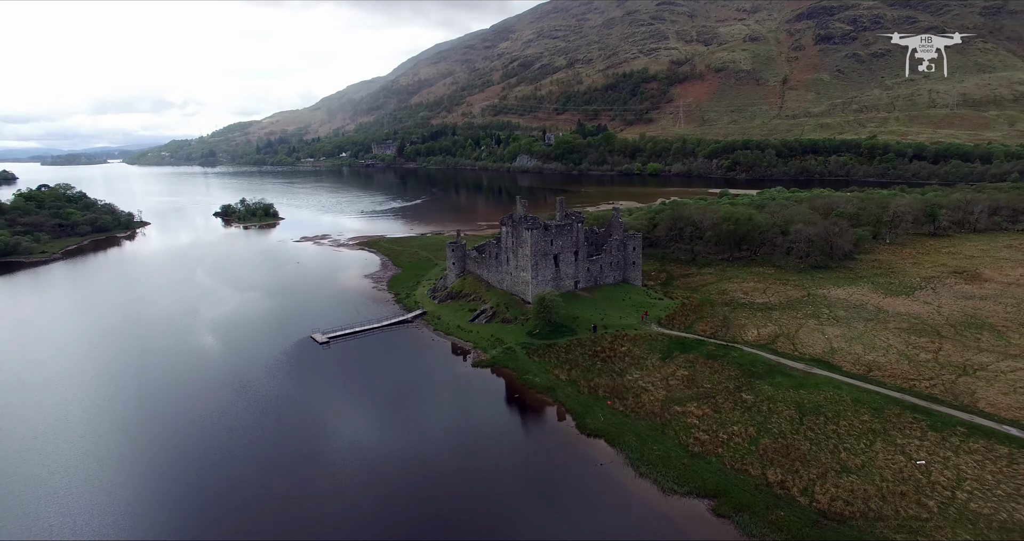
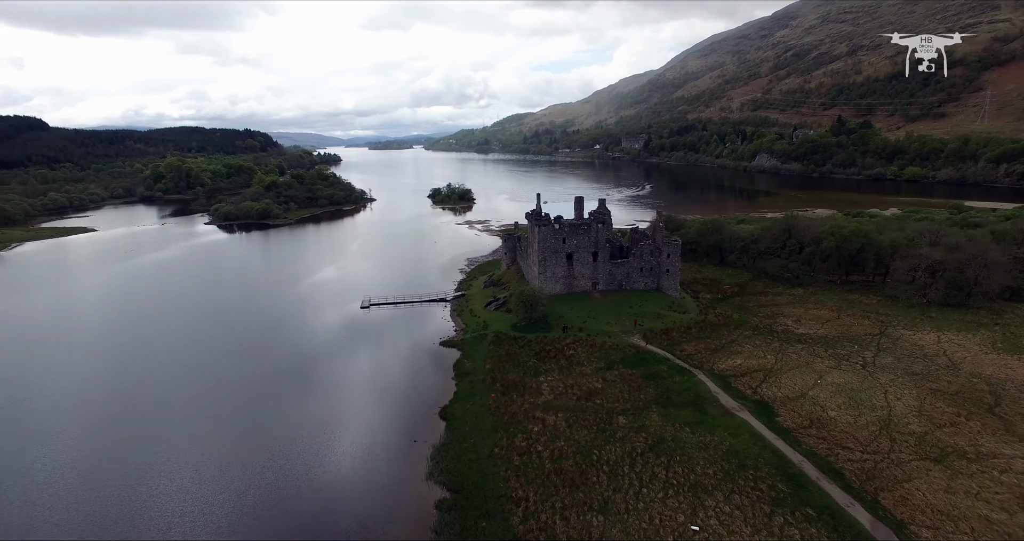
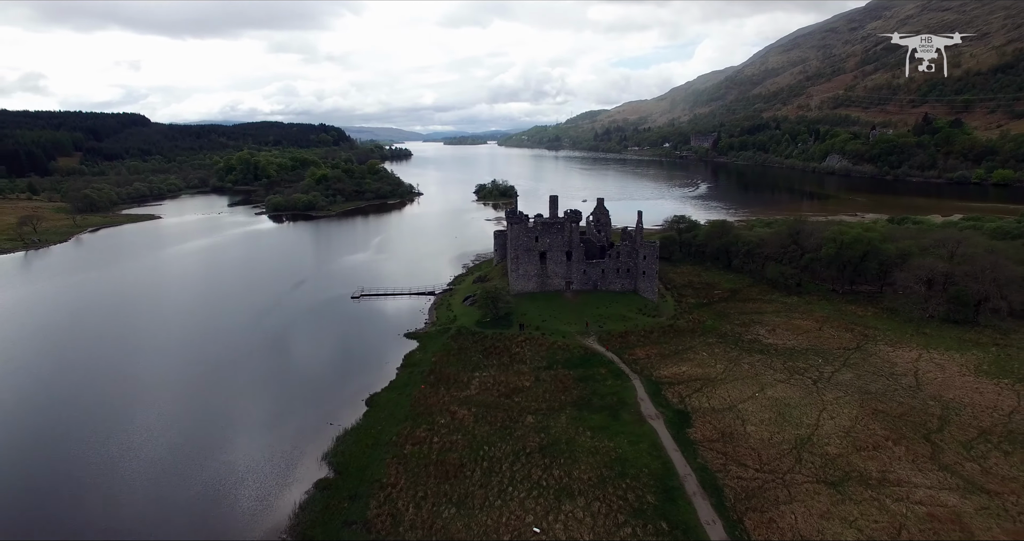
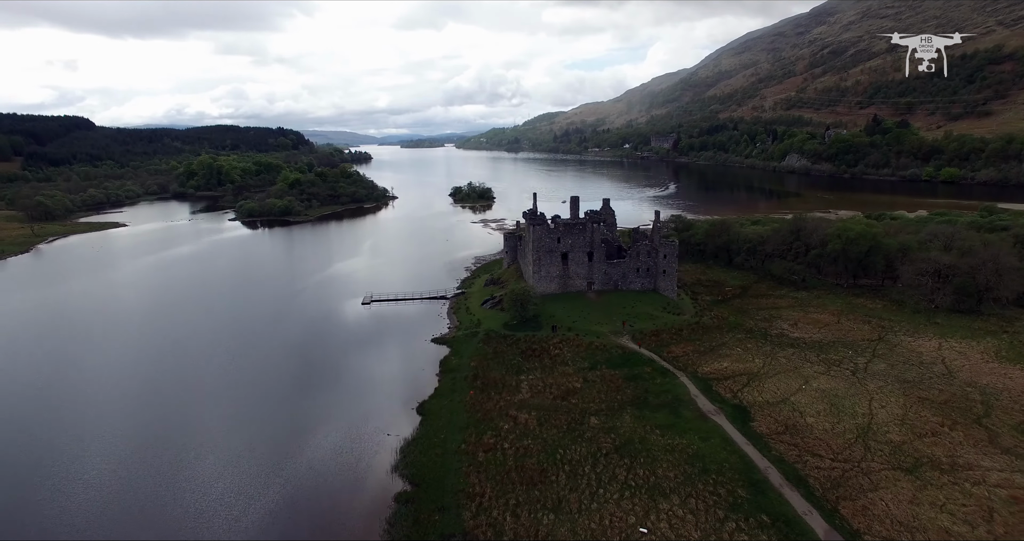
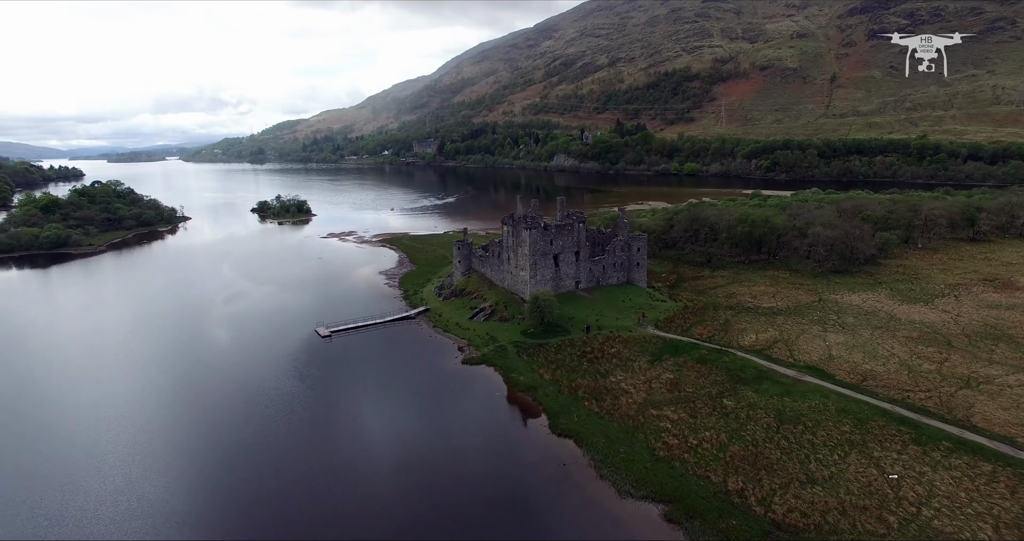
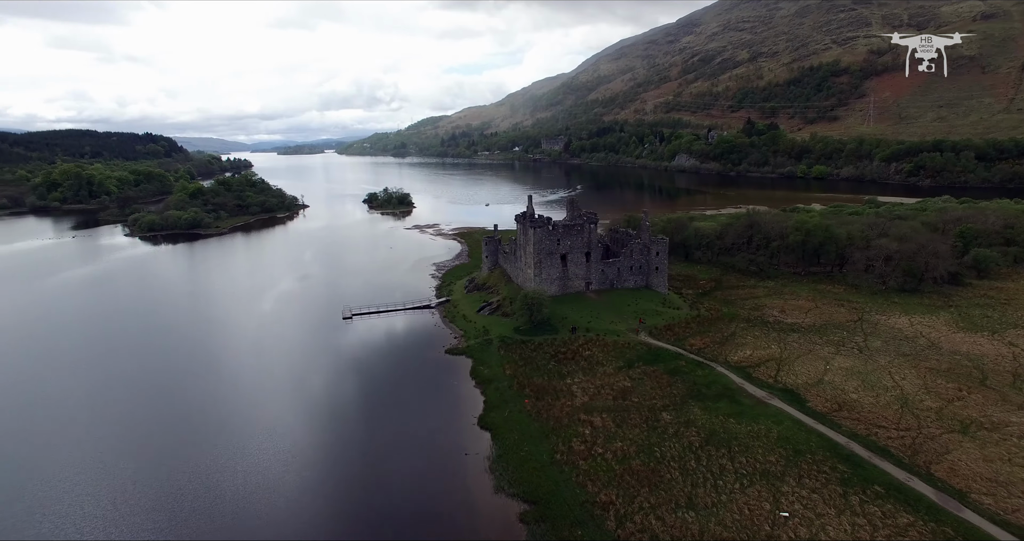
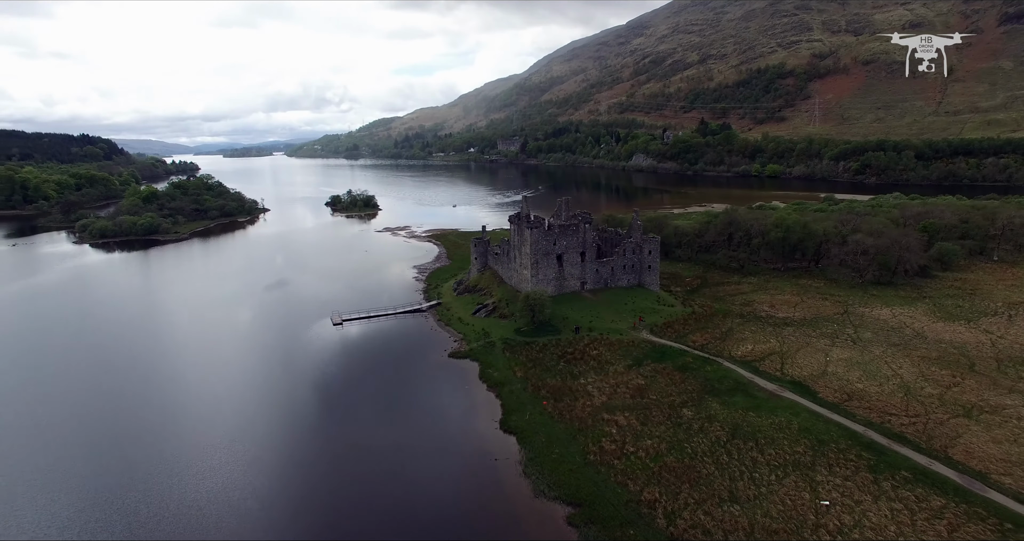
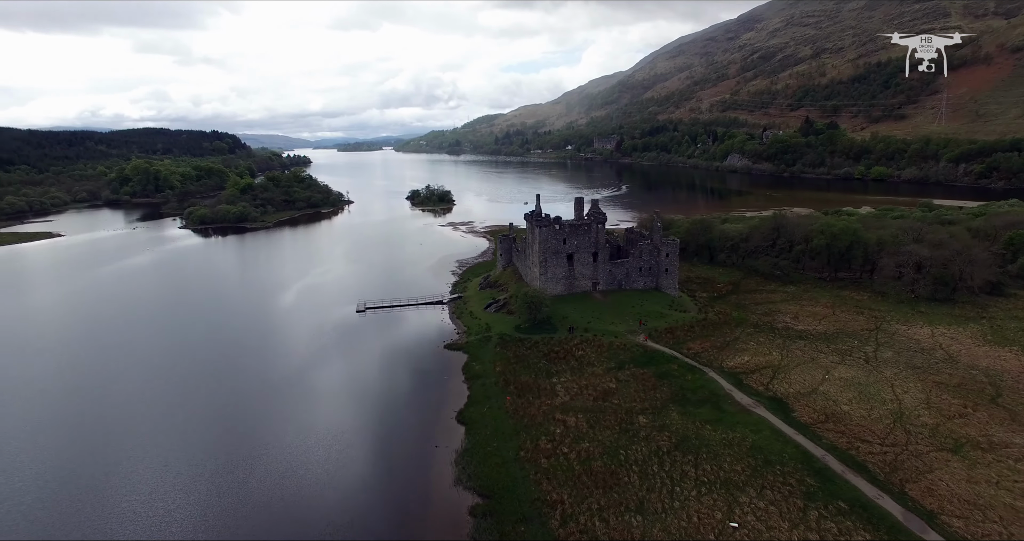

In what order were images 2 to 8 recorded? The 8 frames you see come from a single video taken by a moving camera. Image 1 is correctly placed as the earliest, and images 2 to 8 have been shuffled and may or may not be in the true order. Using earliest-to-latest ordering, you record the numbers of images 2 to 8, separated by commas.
5, 7, 6, 8, 2, 4, 3
